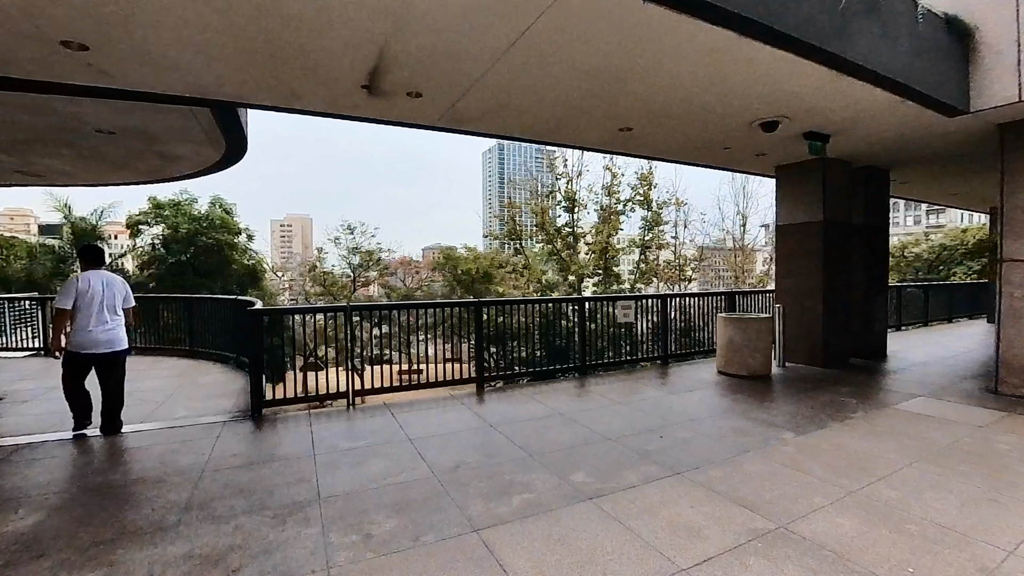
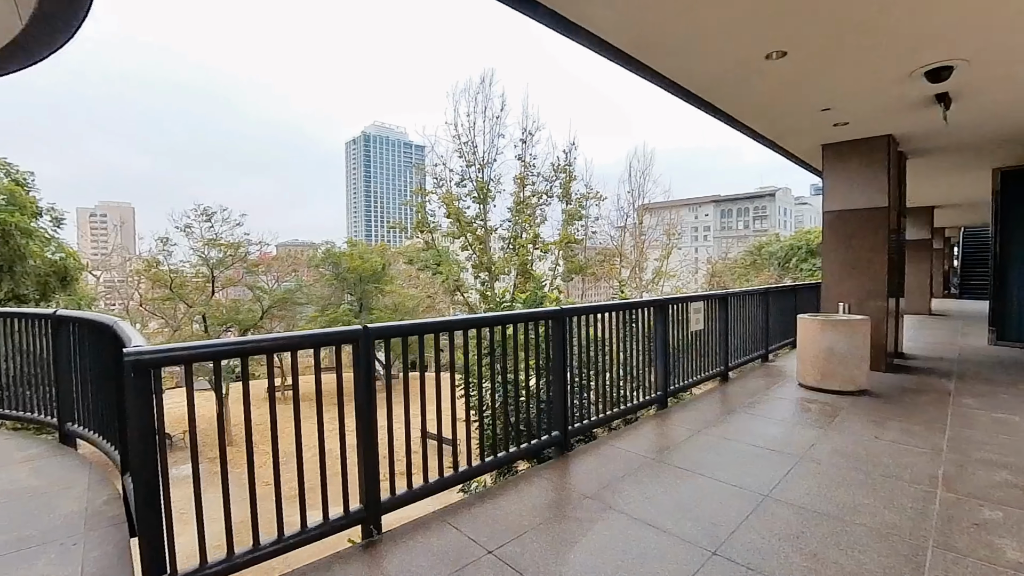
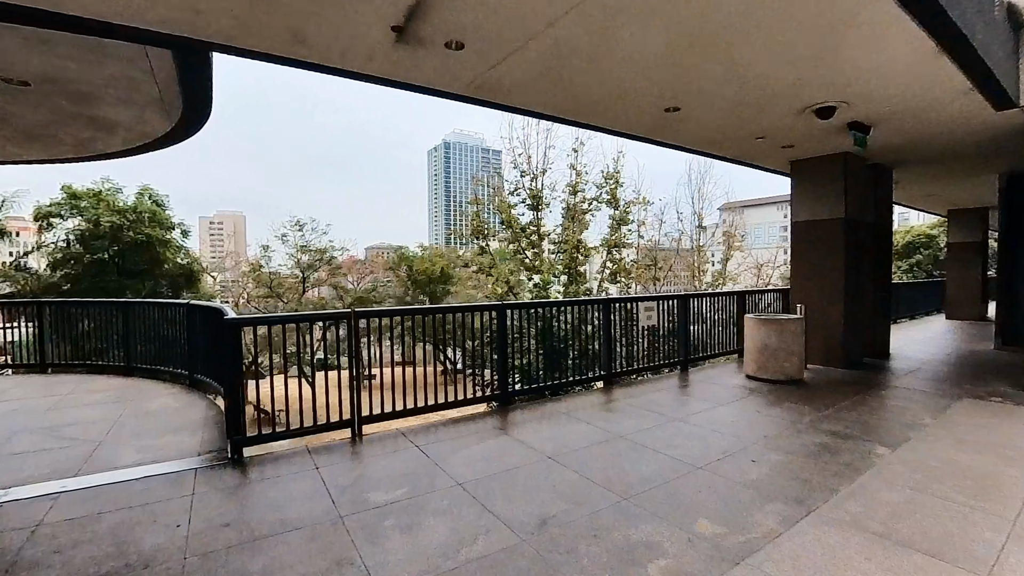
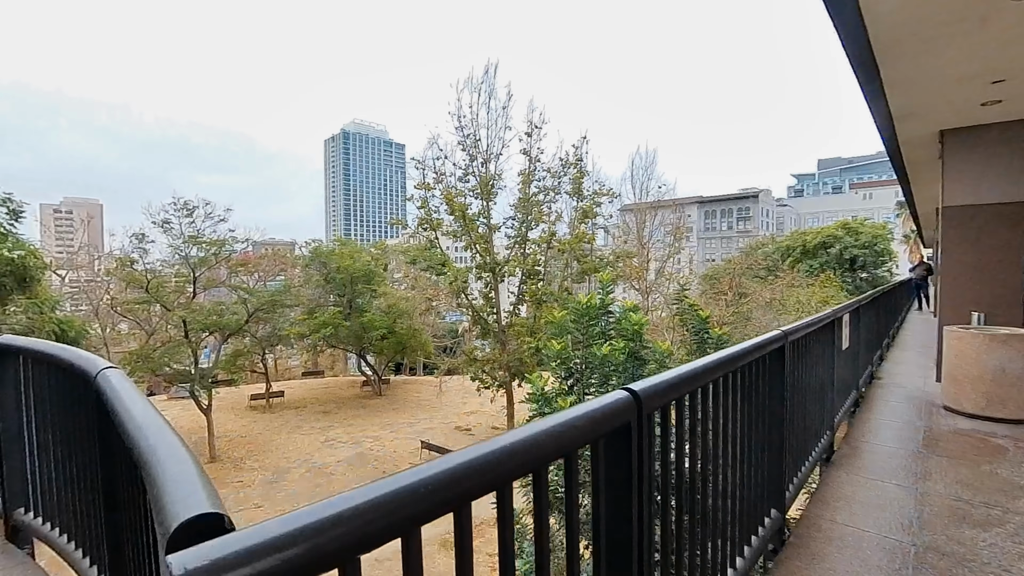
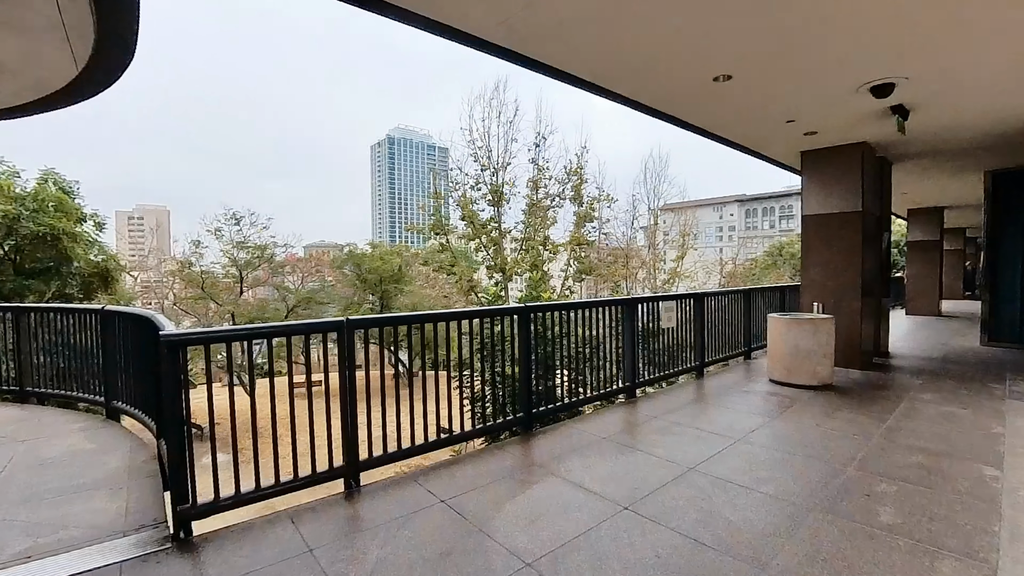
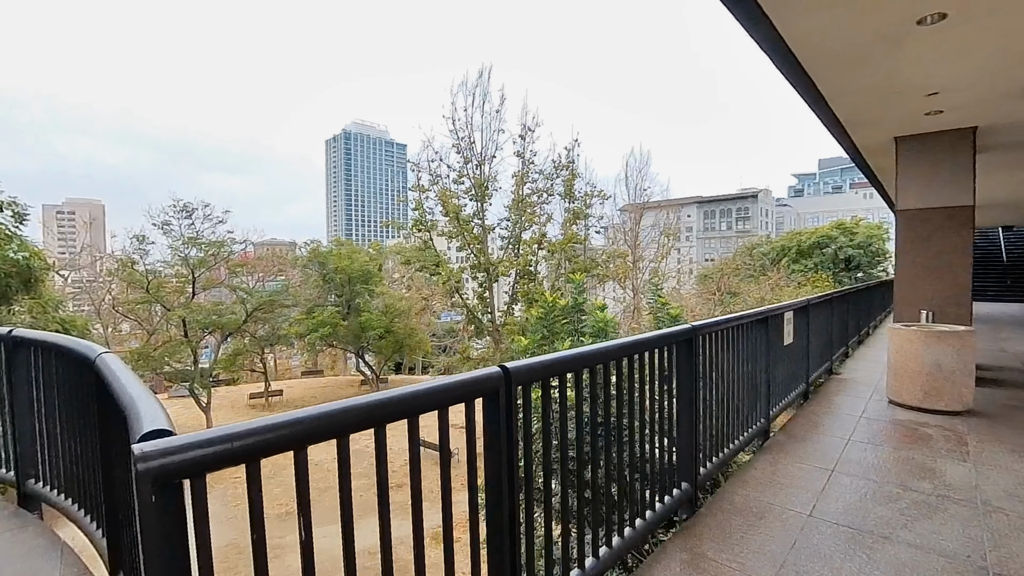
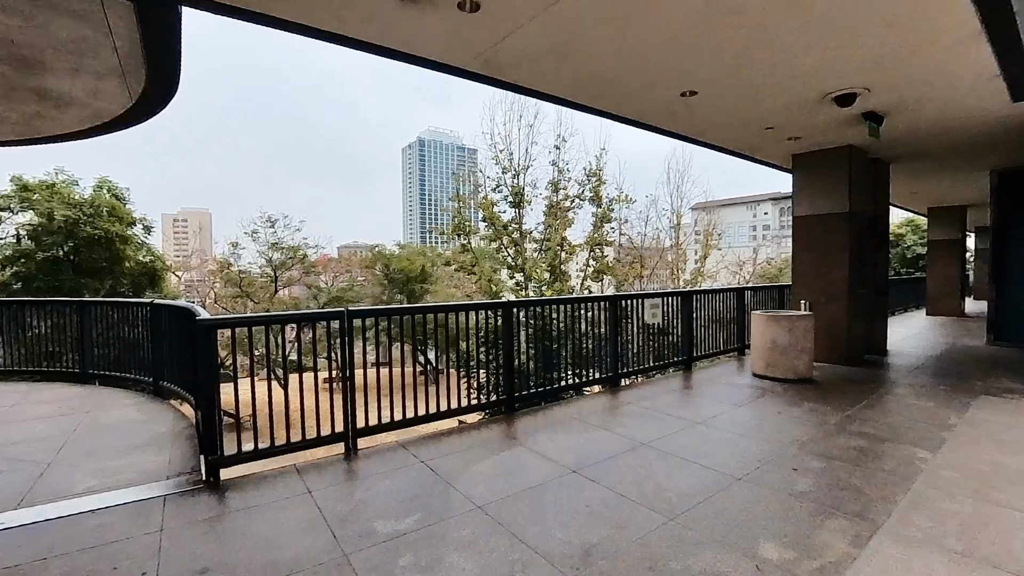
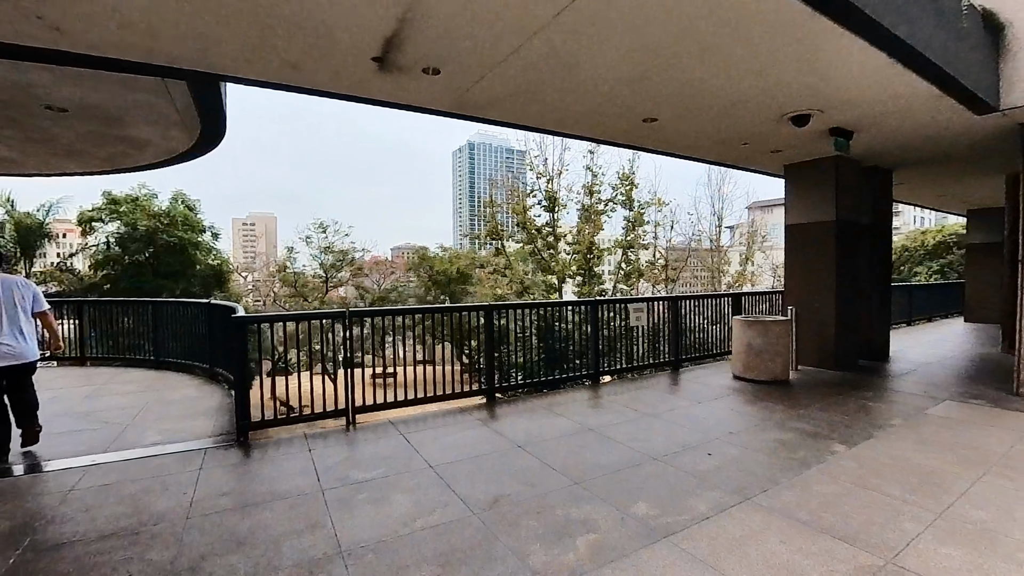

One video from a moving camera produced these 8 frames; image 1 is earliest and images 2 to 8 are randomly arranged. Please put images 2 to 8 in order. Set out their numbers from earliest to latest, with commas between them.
8, 3, 7, 5, 2, 6, 4
